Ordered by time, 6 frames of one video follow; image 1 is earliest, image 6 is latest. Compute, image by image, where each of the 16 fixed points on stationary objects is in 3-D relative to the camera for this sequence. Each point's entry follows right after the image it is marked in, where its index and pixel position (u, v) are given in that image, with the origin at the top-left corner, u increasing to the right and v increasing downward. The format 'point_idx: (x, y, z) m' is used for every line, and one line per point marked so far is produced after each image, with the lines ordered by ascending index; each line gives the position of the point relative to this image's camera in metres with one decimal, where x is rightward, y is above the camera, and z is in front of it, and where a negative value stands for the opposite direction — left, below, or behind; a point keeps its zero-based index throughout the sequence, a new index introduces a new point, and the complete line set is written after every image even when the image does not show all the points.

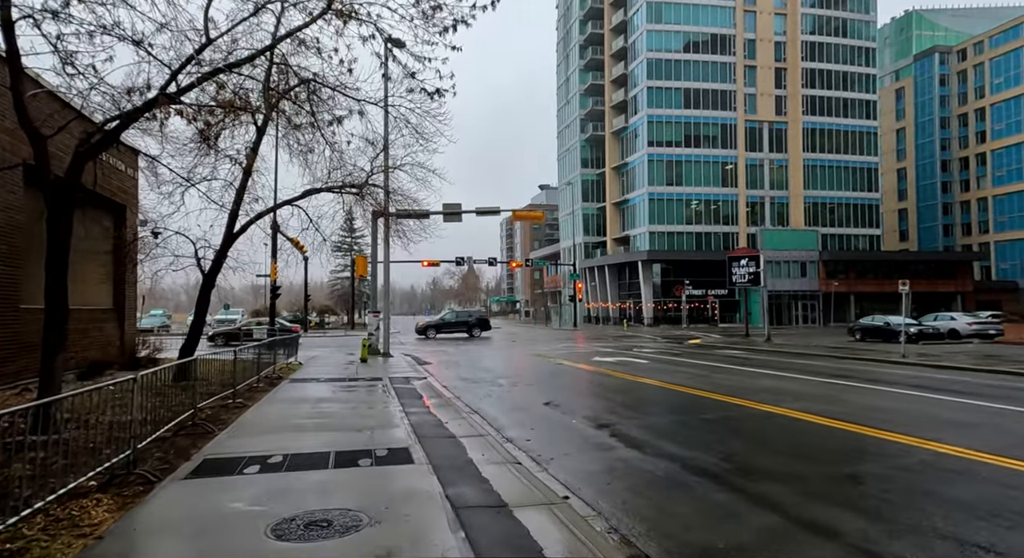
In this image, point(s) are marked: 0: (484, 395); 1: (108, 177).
0: (-0.6, -2.3, +13.0) m
1: (-10.1, +2.6, +16.6) m
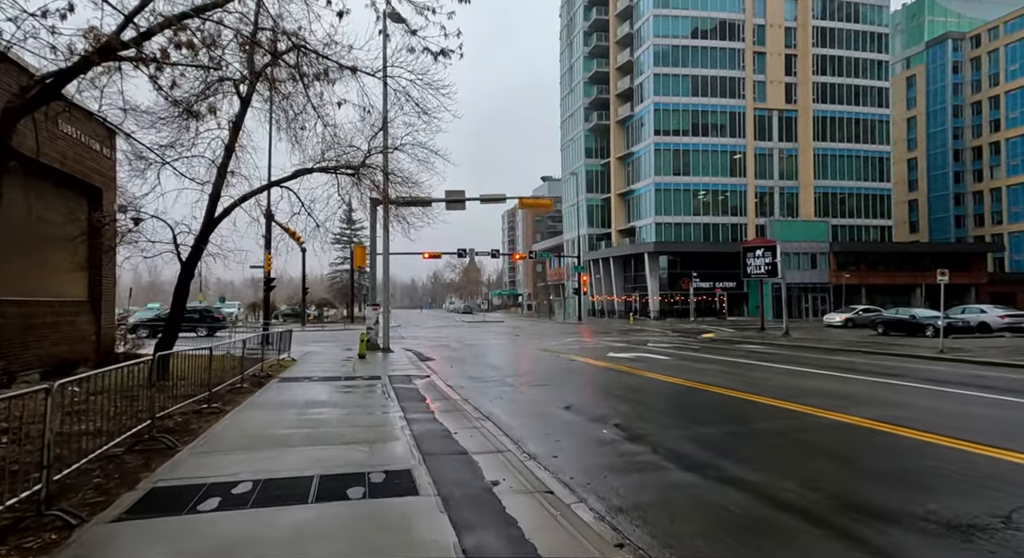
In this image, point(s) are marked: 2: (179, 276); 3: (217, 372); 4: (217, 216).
0: (-0.3, -2.1, +11.6) m
1: (-9.8, +2.8, +15.1) m
2: (-6.7, 0.0, +13.3) m
3: (-5.1, -1.6, +11.6) m
4: (-6.0, +1.3, +13.6) m
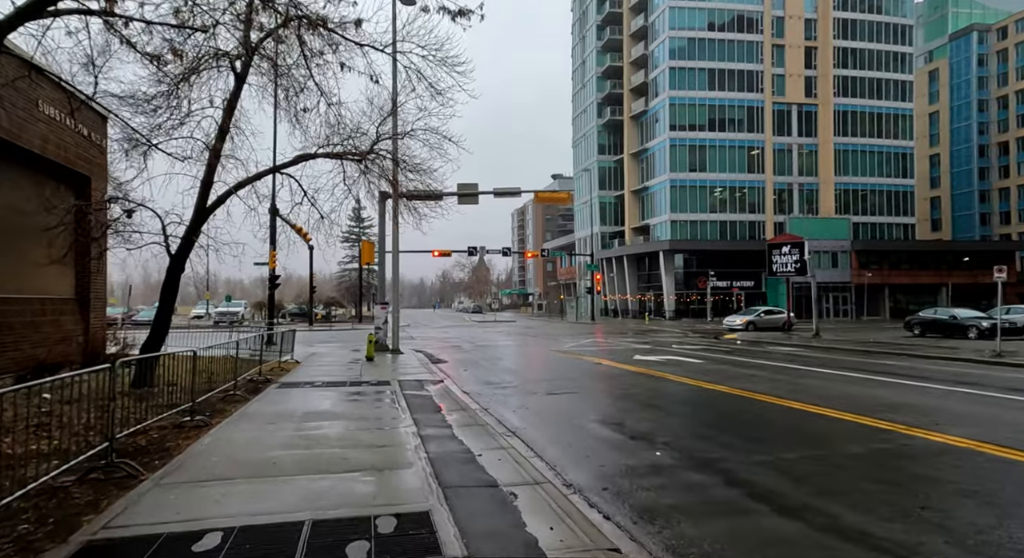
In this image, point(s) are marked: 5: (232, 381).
0: (+0.1, -2.0, +10.3) m
1: (-9.4, +2.9, +13.9) m
2: (-6.2, +0.1, +12.0) m
3: (-4.7, -1.5, +10.4) m
4: (-5.6, +1.4, +12.3) m
5: (-4.9, -1.8, +11.6) m
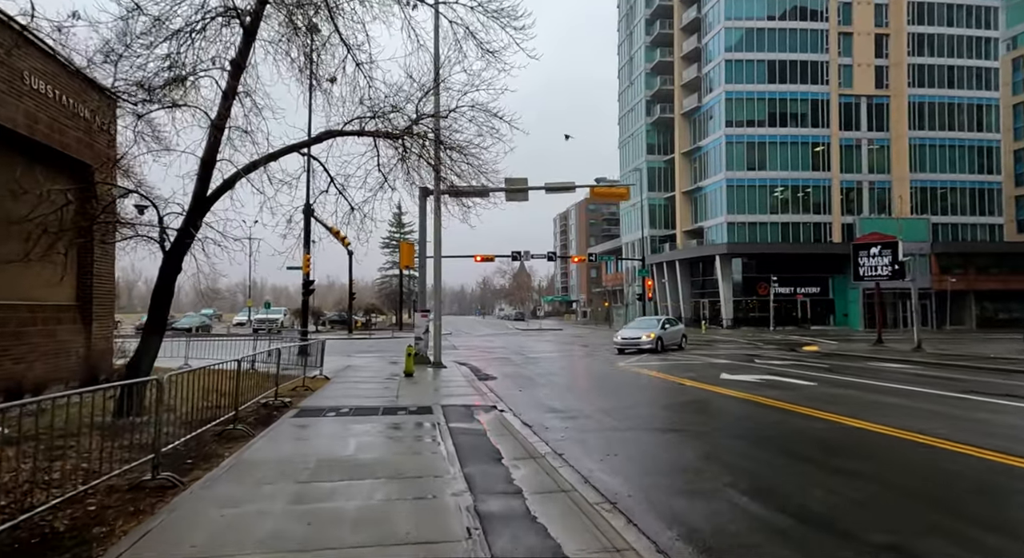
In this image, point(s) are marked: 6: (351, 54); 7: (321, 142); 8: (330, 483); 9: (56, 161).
0: (+1.0, -2.0, +7.7) m
1: (-8.2, +2.8, +11.9) m
2: (-5.2, +0.1, +9.8) m
3: (-3.7, -1.5, +8.0) m
4: (-4.5, +1.3, +10.1) m
5: (-3.9, -1.8, +9.3) m
6: (-2.4, +3.4, +10.2) m
7: (-3.2, +2.3, +11.2) m
8: (-1.6, -1.8, +6.0) m
9: (-8.5, +2.2, +12.5) m
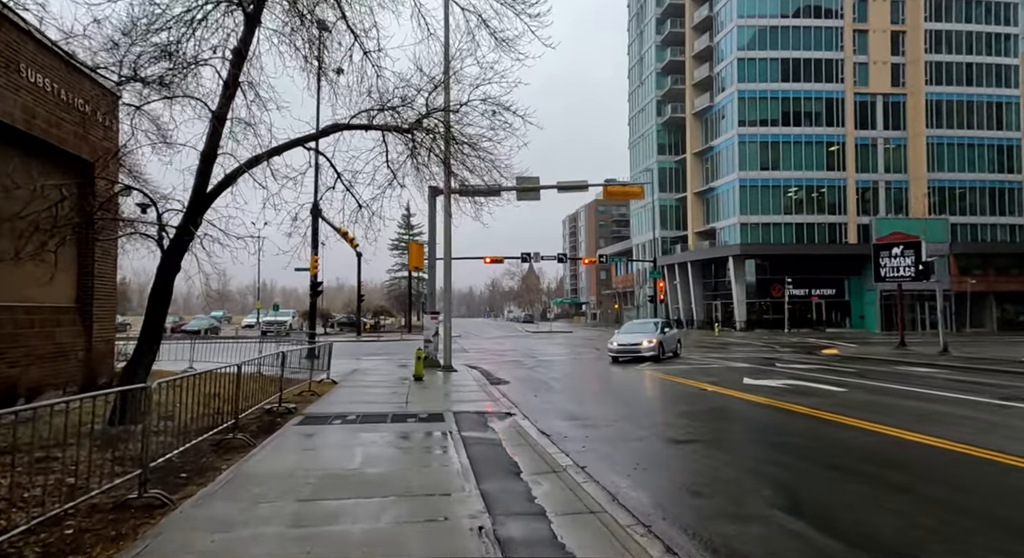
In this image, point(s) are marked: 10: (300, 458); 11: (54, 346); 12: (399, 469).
0: (+1.2, -2.0, +7.1) m
1: (-8.0, +2.8, +11.5) m
2: (-4.9, +0.1, +9.3) m
3: (-3.5, -1.5, +7.5) m
4: (-4.3, +1.3, +9.6) m
5: (-3.6, -1.8, +8.8) m
6: (-2.2, +3.4, +9.7) m
7: (-3.0, +2.3, +10.7) m
8: (-1.4, -1.8, +5.4) m
9: (-8.3, +2.2, +12.1) m
10: (-2.3, -1.9, +7.2) m
11: (-8.3, -1.2, +12.1) m
12: (-1.1, -1.9, +6.7) m
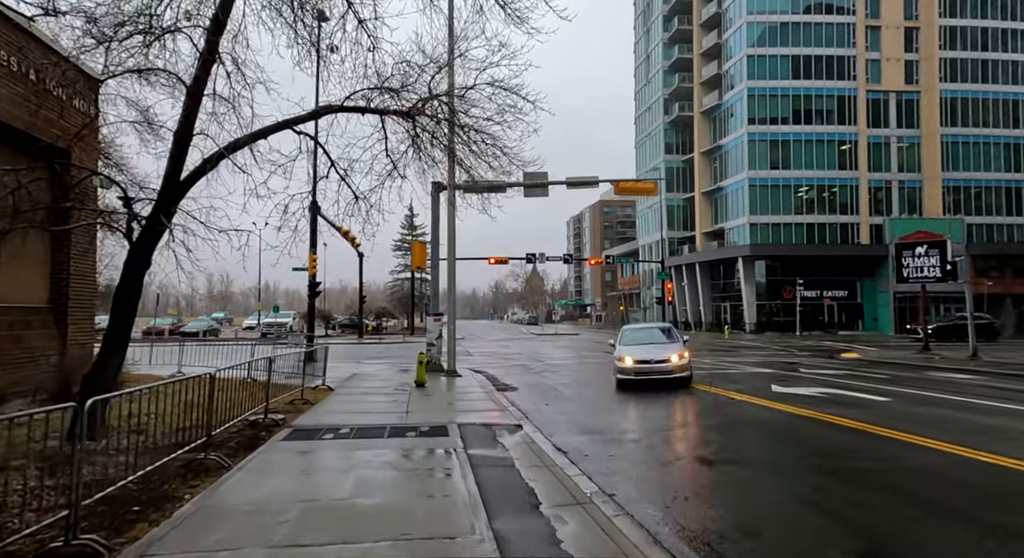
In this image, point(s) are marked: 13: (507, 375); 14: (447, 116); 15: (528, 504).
0: (+1.4, -2.0, +6.1) m
1: (-7.8, +2.9, +10.5) m
2: (-4.8, +0.1, +8.3) m
3: (-3.4, -1.5, +6.5) m
4: (-4.1, +1.4, +8.5) m
5: (-3.5, -1.8, +7.8) m
6: (-2.1, +3.5, +8.7) m
7: (-2.8, +2.3, +9.6) m
8: (-1.3, -1.8, +4.4) m
9: (-8.1, +2.2, +11.1) m
10: (-2.2, -1.9, +6.2) m
11: (-8.2, -1.2, +11.1) m
12: (-1.0, -1.9, +5.6) m
13: (-0.2, -2.8, +19.4) m
14: (-1.1, +2.8, +11.4) m
15: (+0.1, -1.9, +5.4) m
